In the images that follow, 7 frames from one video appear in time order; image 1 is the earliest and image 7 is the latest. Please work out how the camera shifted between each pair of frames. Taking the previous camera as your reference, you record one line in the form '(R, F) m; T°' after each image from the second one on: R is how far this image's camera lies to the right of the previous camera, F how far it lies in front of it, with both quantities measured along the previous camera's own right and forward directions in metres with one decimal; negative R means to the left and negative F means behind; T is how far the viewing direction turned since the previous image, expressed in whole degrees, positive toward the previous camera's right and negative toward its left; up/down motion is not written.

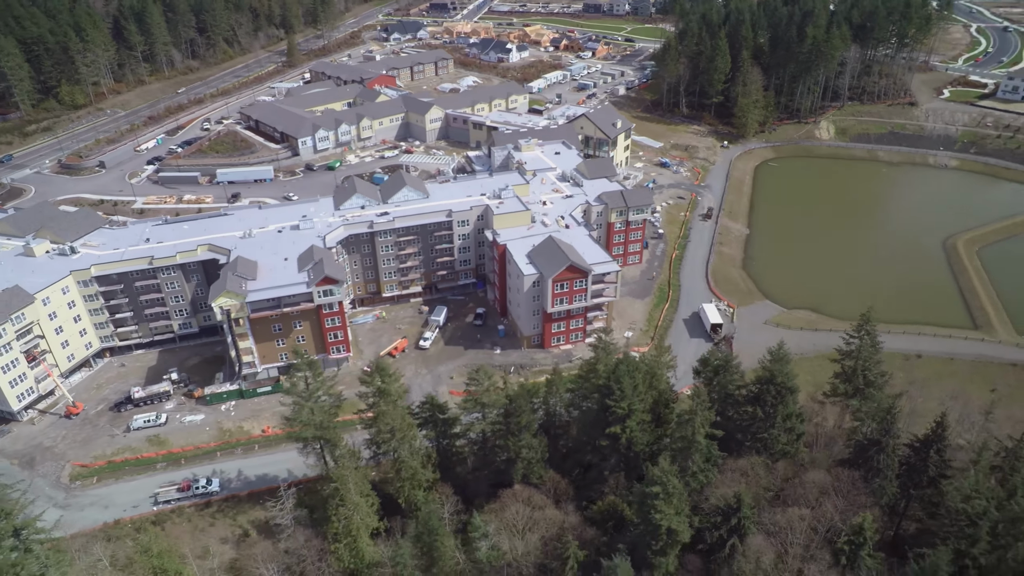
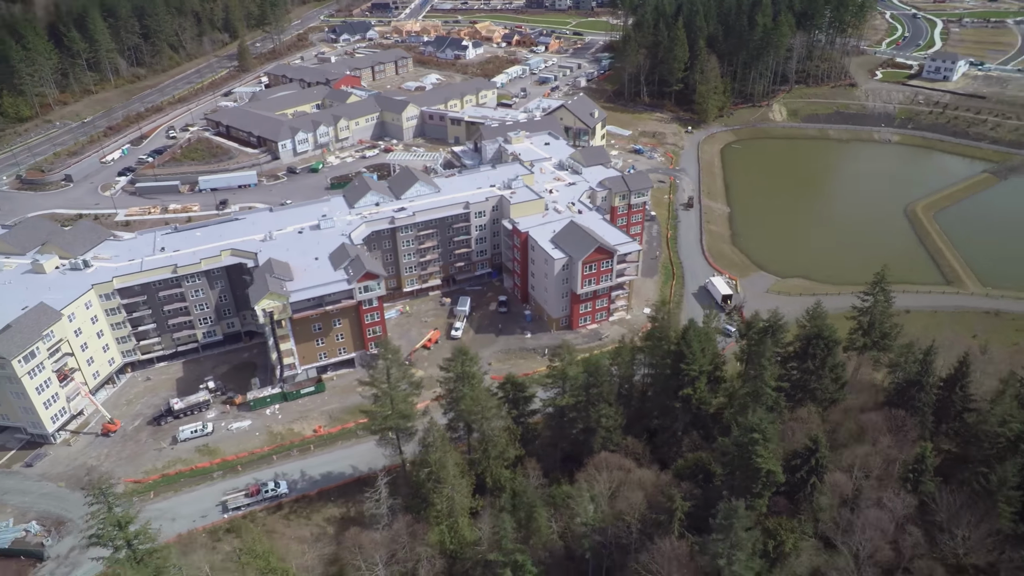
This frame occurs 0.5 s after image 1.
(-8.1, -1.1) m; +6°
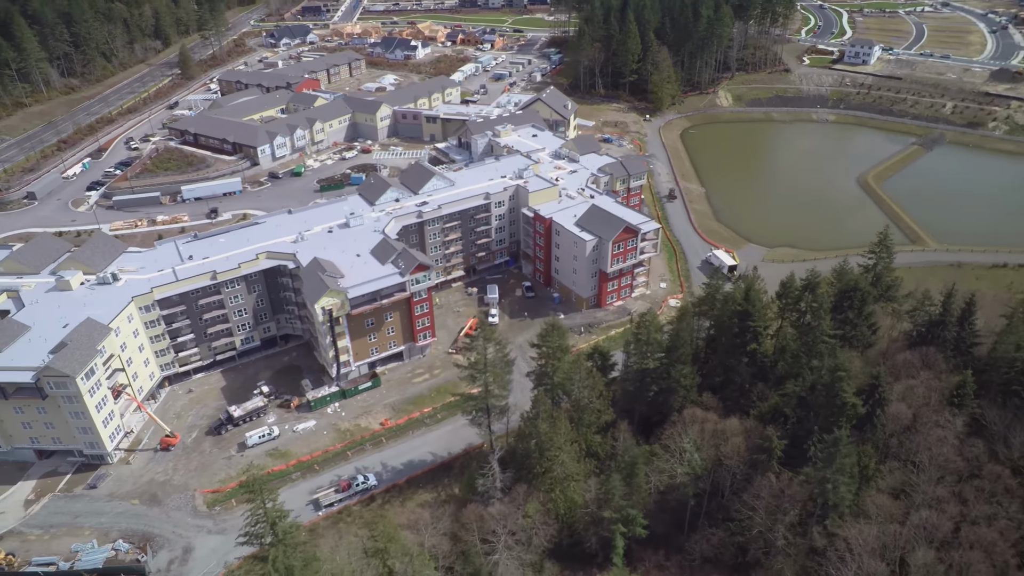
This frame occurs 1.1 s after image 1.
(-10.0, -1.3) m; +7°
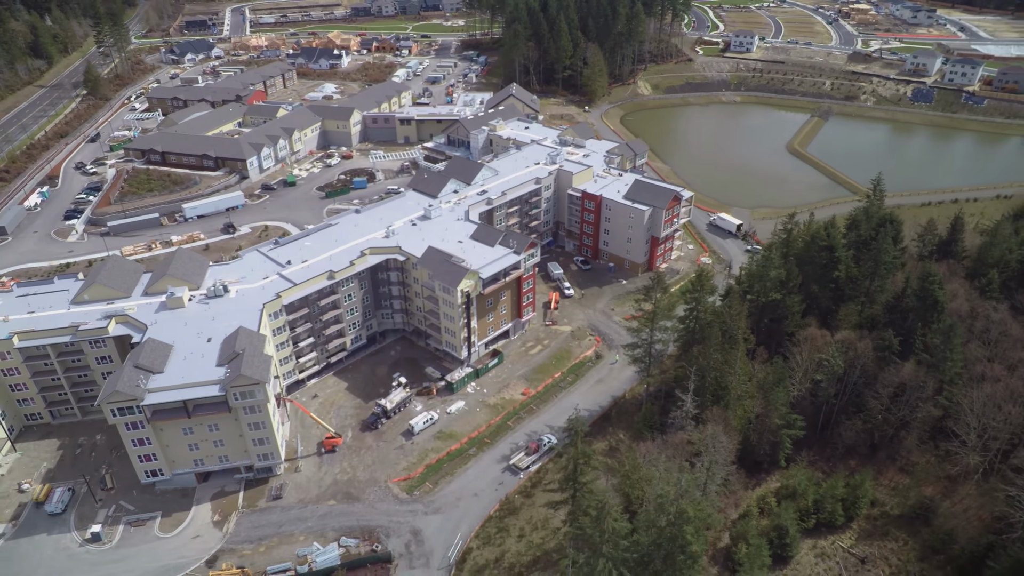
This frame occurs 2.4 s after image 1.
(-20.3, -1.4) m; +13°
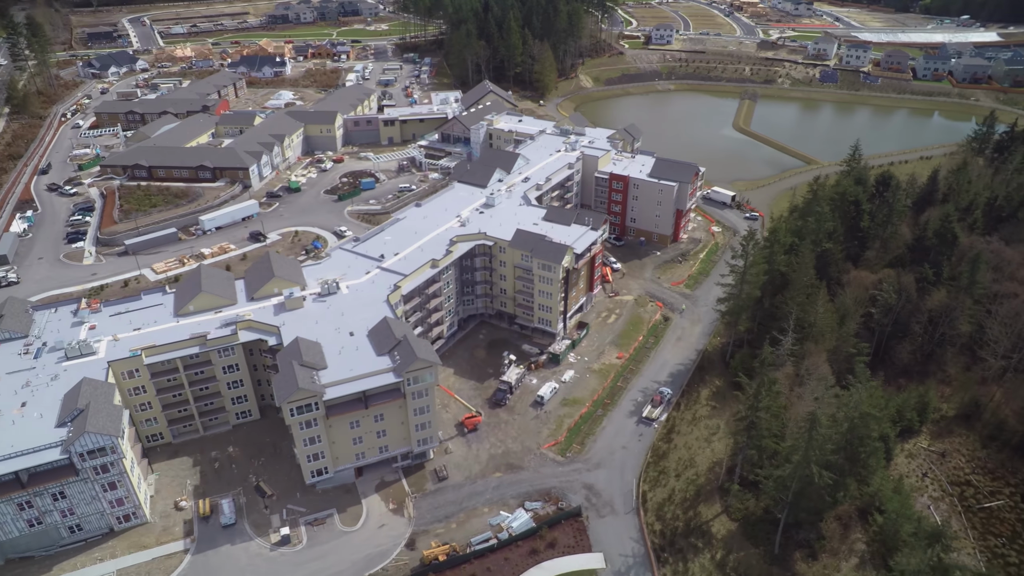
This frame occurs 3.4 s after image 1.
(-16.3, -1.3) m; +10°
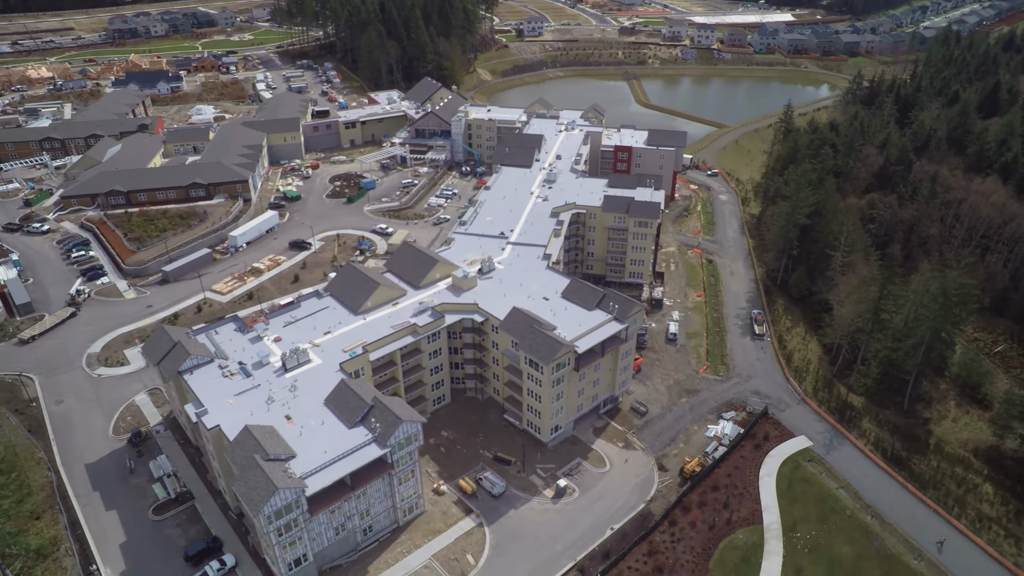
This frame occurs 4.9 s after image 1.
(-24.4, -0.4) m; +16°
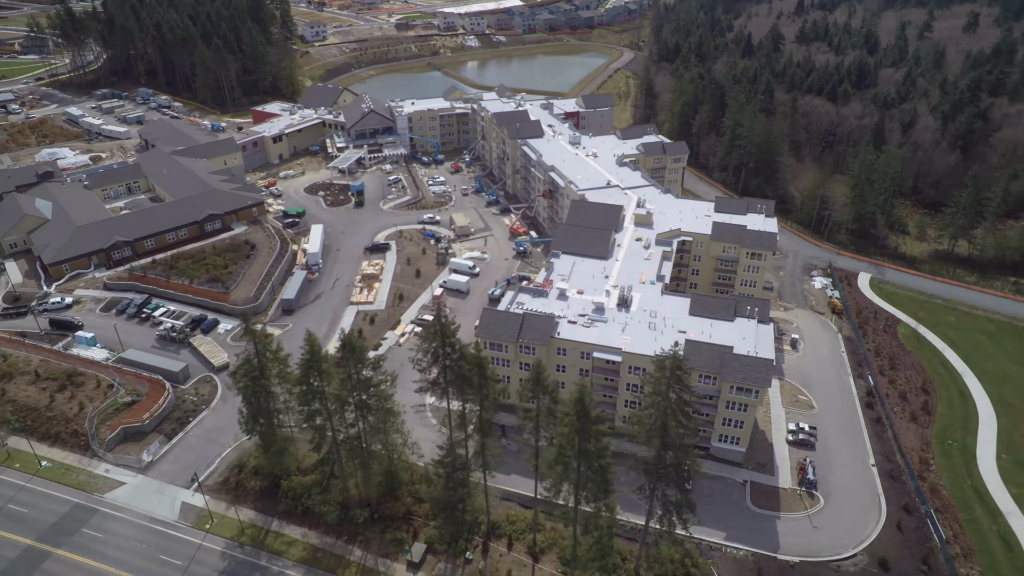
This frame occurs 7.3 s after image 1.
(-37.5, +2.4) m; +25°
